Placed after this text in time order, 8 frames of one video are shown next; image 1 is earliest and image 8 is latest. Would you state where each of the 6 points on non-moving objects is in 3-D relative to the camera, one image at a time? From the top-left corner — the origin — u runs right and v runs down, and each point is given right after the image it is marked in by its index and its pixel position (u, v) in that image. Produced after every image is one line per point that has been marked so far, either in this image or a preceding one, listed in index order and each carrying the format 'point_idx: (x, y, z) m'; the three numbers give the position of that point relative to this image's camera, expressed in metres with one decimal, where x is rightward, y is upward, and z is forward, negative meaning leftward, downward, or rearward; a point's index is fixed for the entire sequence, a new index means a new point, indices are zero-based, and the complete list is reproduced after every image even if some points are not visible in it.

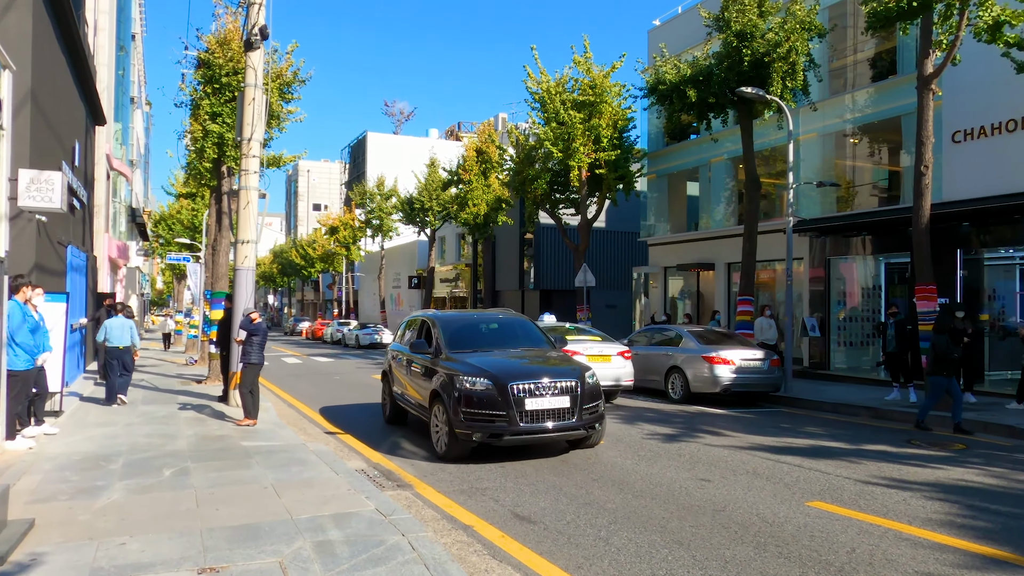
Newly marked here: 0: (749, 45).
0: (+4.9, +5.1, +15.7) m
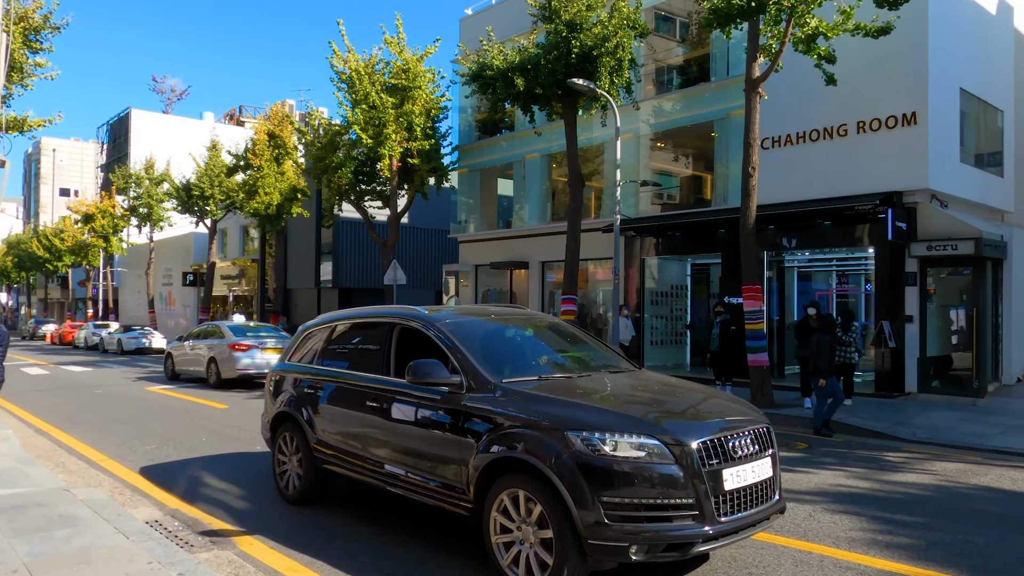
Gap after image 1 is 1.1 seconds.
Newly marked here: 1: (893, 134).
0: (+1.3, +5.1, +15.2) m
1: (+6.9, +2.8, +13.6) m
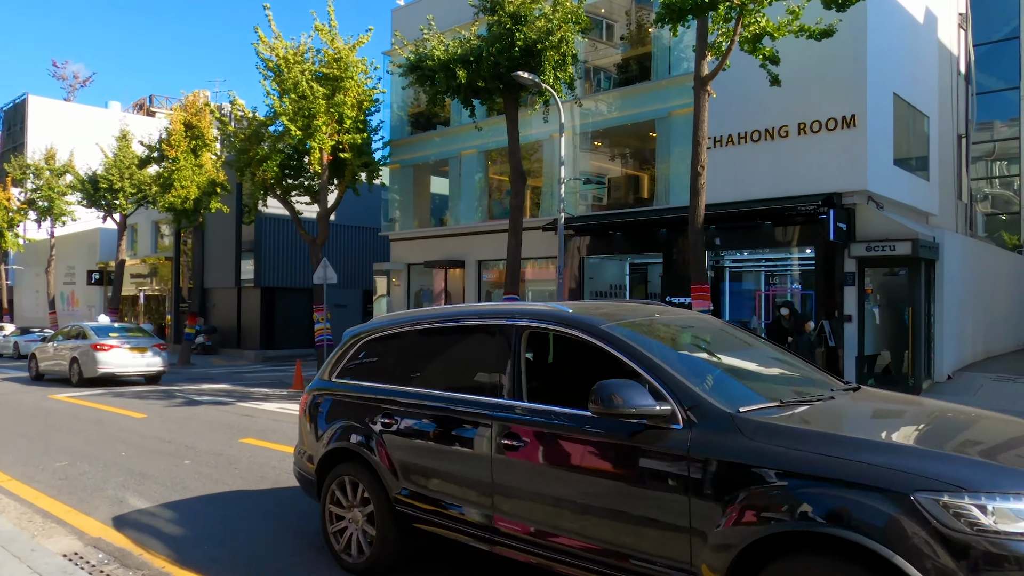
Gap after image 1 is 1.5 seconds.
0: (+0.2, +5.1, +14.8) m
1: (+5.9, +2.8, +13.8) m
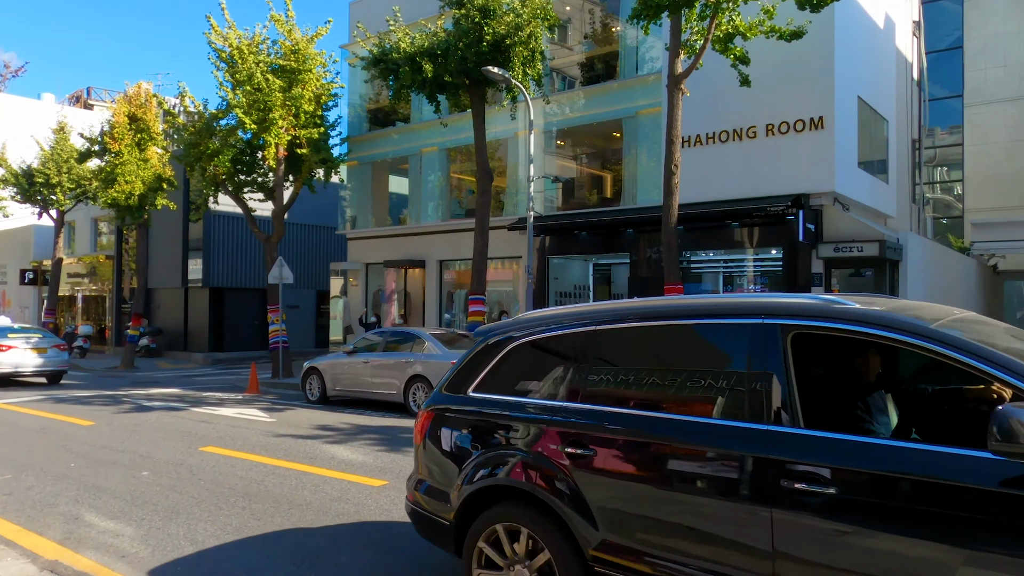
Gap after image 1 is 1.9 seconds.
0: (-0.4, +5.1, +14.5) m
1: (+5.3, +2.8, +13.8) m
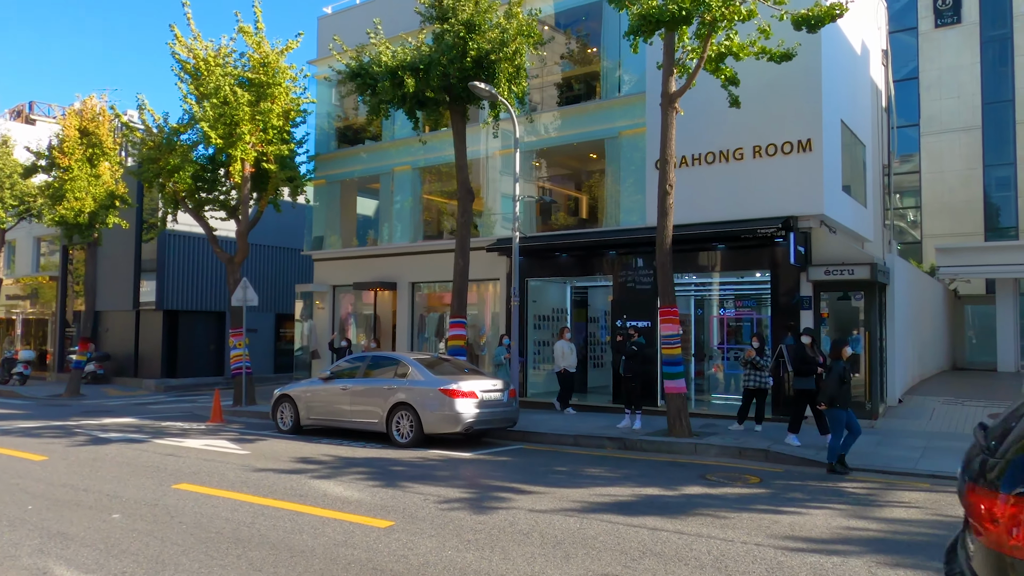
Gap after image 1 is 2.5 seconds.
0: (-0.7, +4.7, +14.1) m
1: (+5.1, +2.3, +13.7) m
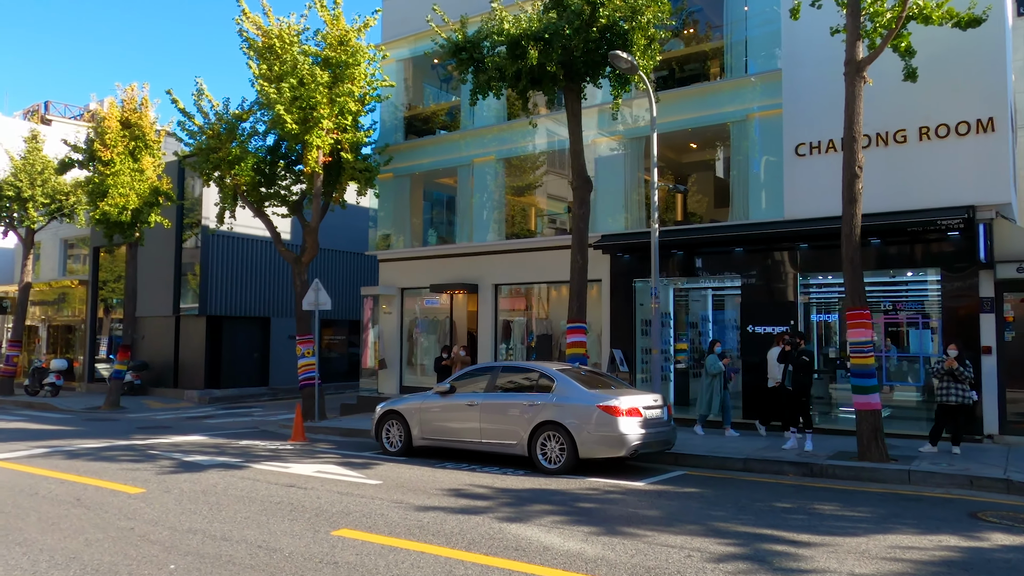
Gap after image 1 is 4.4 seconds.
0: (+1.5, +4.7, +12.4) m
1: (+7.3, +2.3, +12.0) m
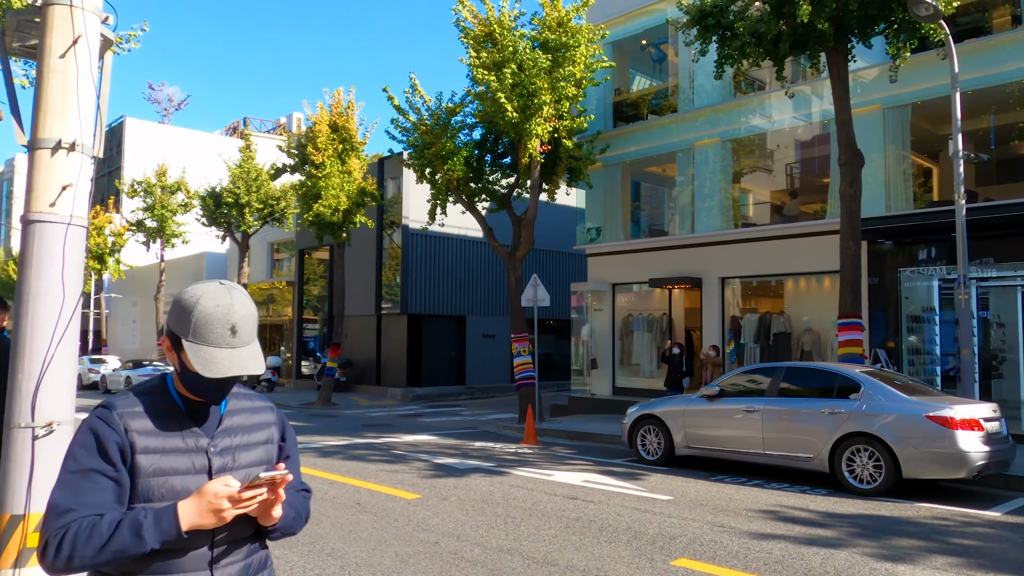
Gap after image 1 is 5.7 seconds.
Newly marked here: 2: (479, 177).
0: (+5.3, +4.8, +10.6) m
1: (+11.0, +2.6, +9.1) m
2: (-0.8, +2.7, +18.1) m
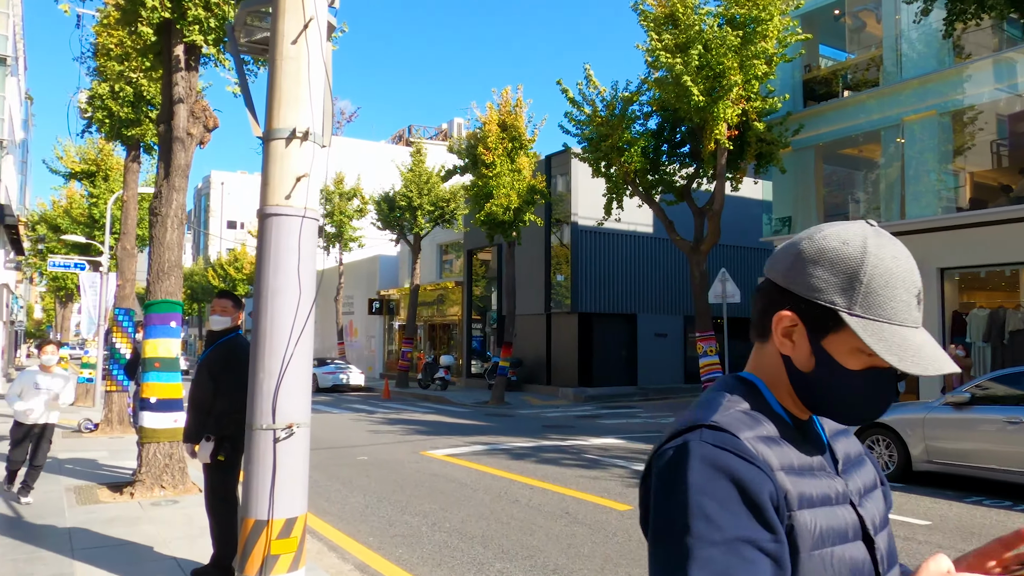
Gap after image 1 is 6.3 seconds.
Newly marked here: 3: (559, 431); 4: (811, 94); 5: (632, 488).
0: (+7.8, +5.0, +8.6) m
1: (+13.1, +2.8, +6.1) m
2: (+3.4, +2.8, +17.3) m
3: (+0.9, -2.9, +15.2) m
4: (+7.0, +4.6, +17.7) m
5: (+1.4, -2.3, +8.6) m
